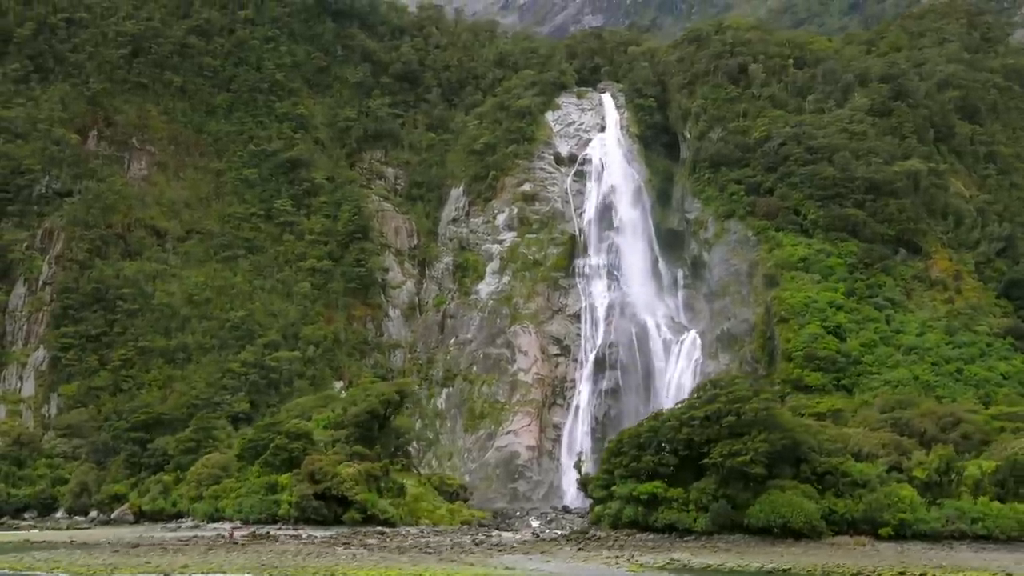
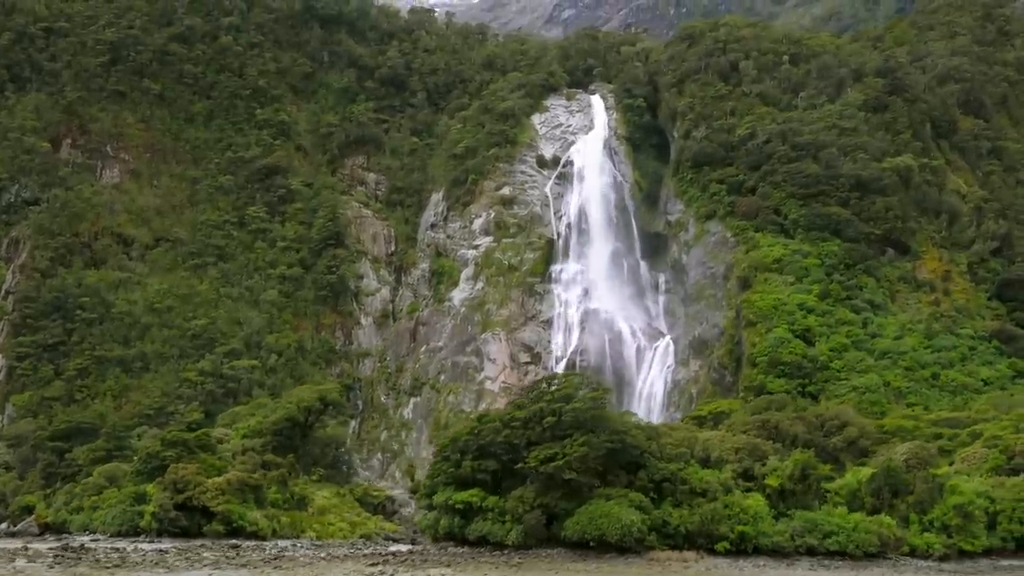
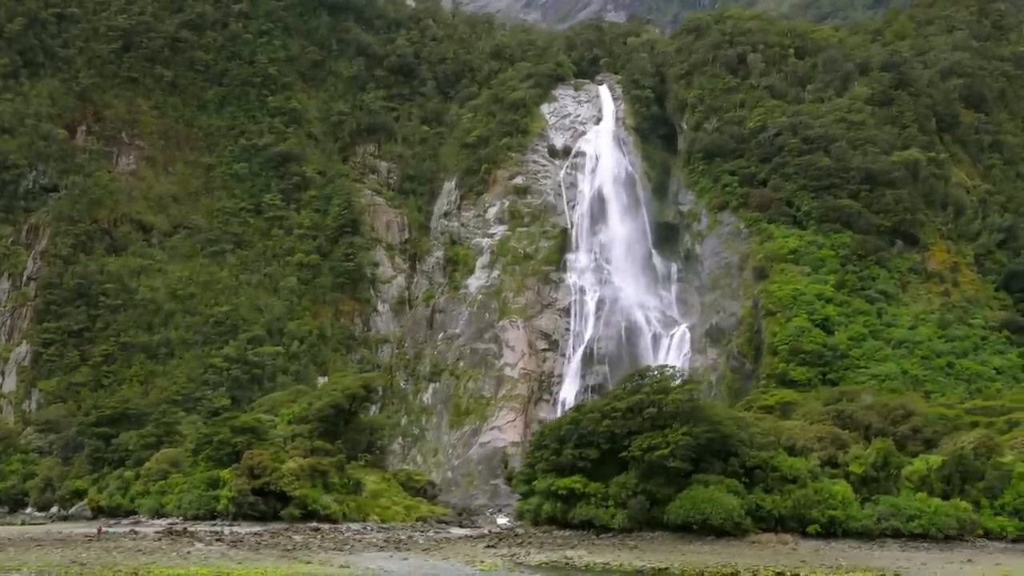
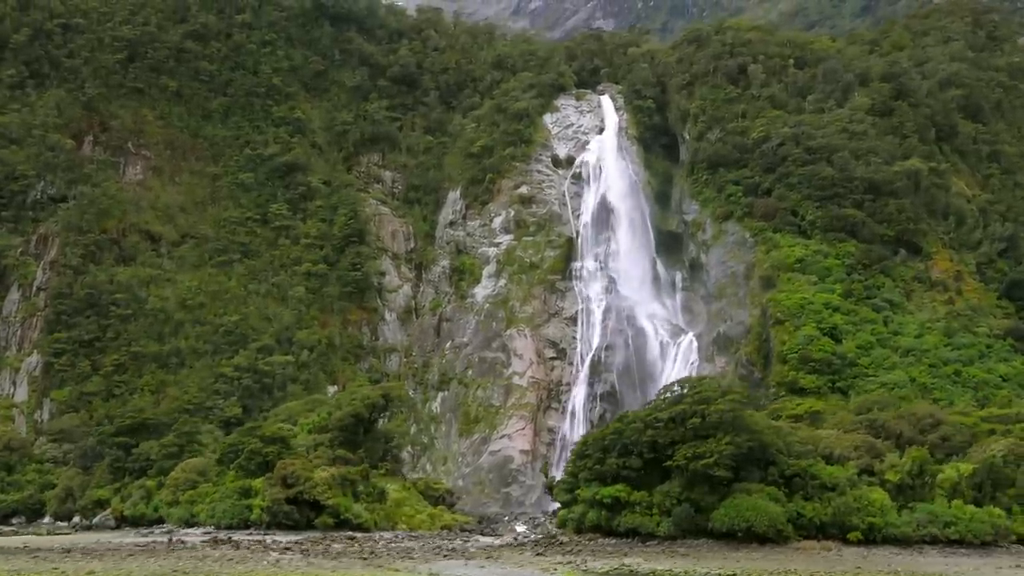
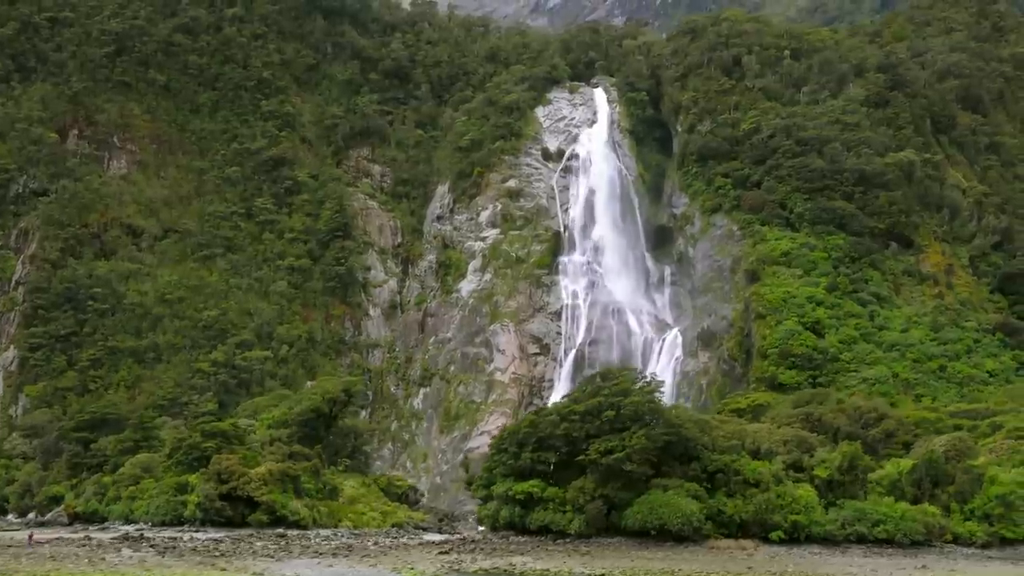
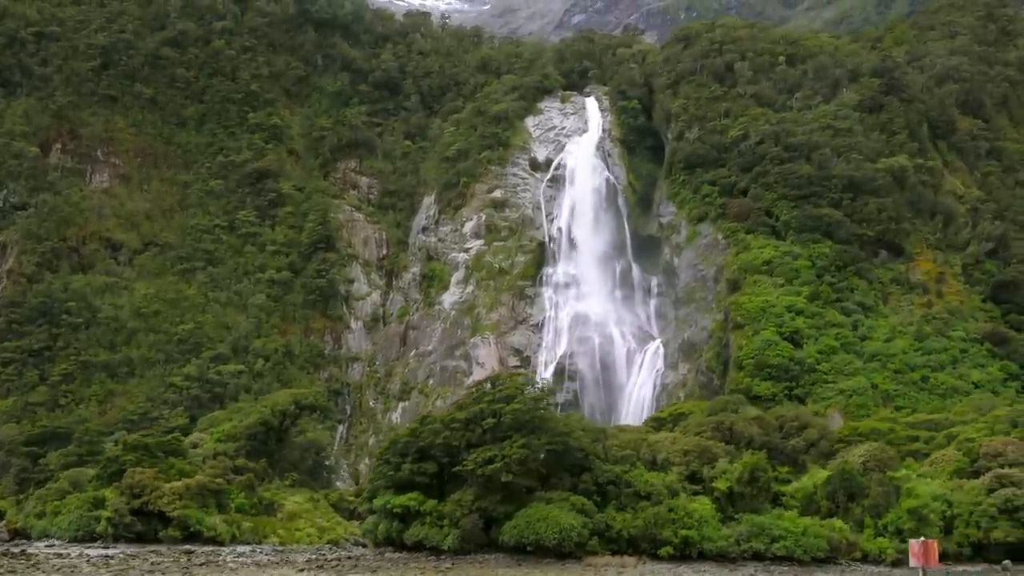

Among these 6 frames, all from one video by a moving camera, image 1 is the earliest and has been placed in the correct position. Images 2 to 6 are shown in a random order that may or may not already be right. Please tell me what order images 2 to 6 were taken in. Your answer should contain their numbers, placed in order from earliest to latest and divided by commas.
4, 3, 5, 2, 6
